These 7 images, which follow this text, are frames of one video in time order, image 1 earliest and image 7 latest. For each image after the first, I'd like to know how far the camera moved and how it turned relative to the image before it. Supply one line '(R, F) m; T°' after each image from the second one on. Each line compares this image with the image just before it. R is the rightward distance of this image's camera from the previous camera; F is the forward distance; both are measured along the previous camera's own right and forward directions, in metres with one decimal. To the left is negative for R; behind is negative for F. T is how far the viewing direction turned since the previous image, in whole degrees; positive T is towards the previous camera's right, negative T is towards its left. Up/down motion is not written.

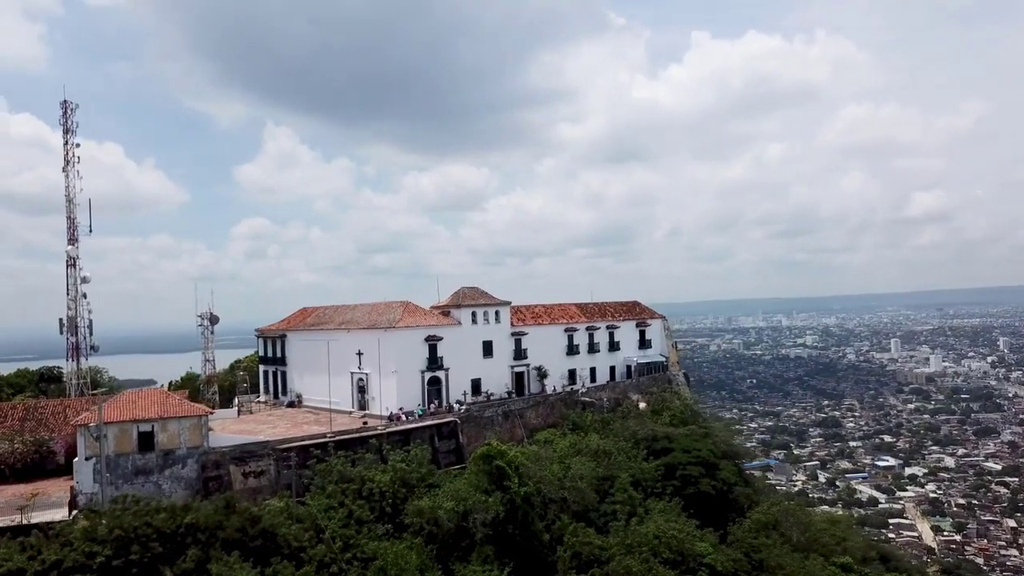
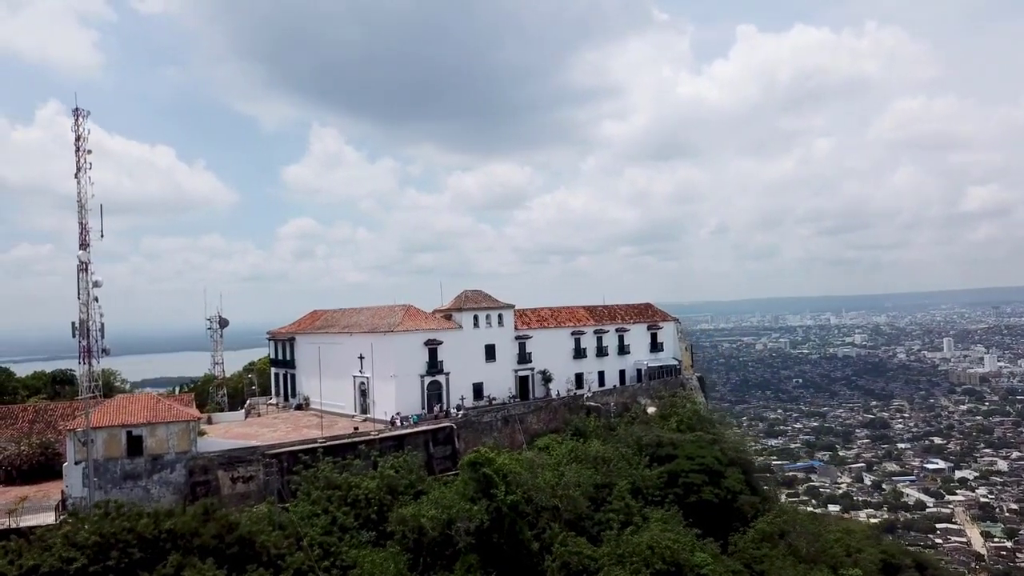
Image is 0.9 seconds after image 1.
(+1.4, +0.4) m; -3°
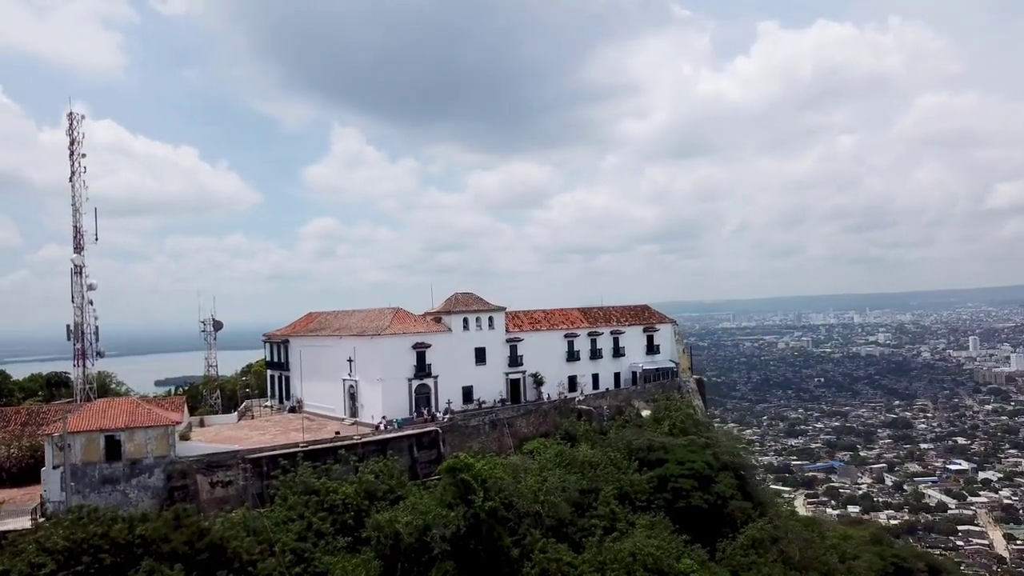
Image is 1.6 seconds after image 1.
(+1.1, +0.2) m; -1°
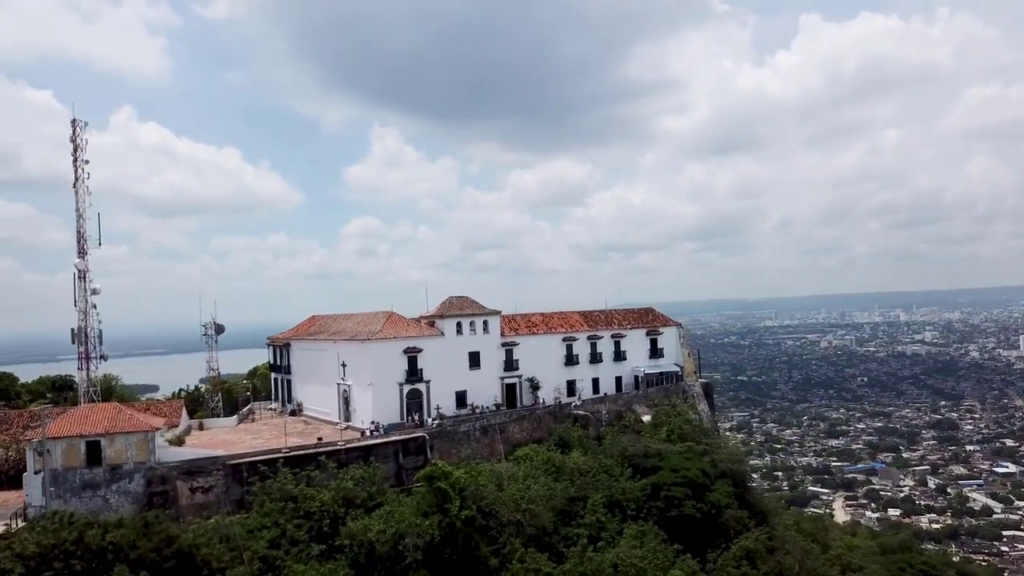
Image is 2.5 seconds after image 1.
(+1.5, +0.4) m; -3°
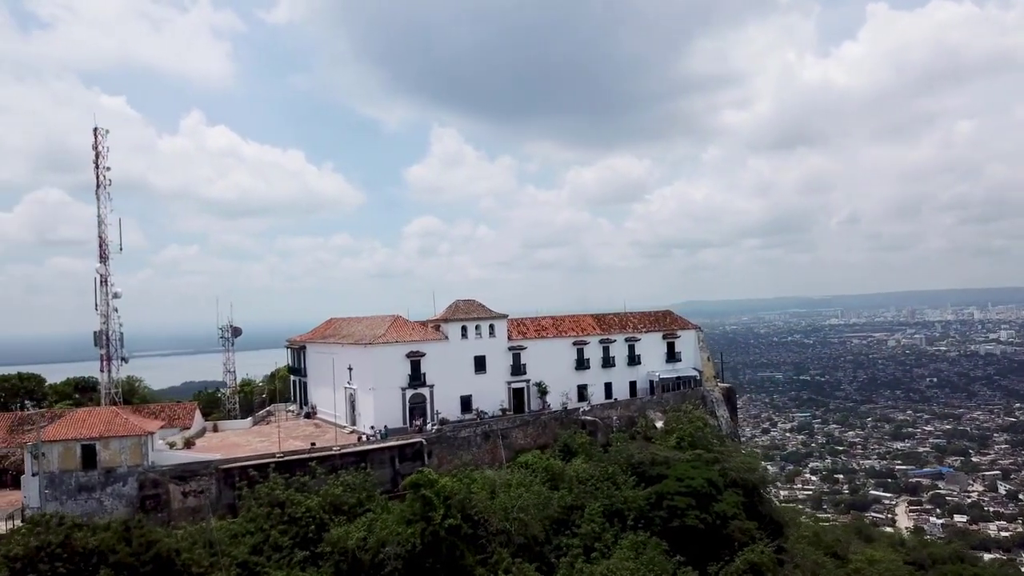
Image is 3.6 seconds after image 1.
(+1.8, +0.4) m; -4°
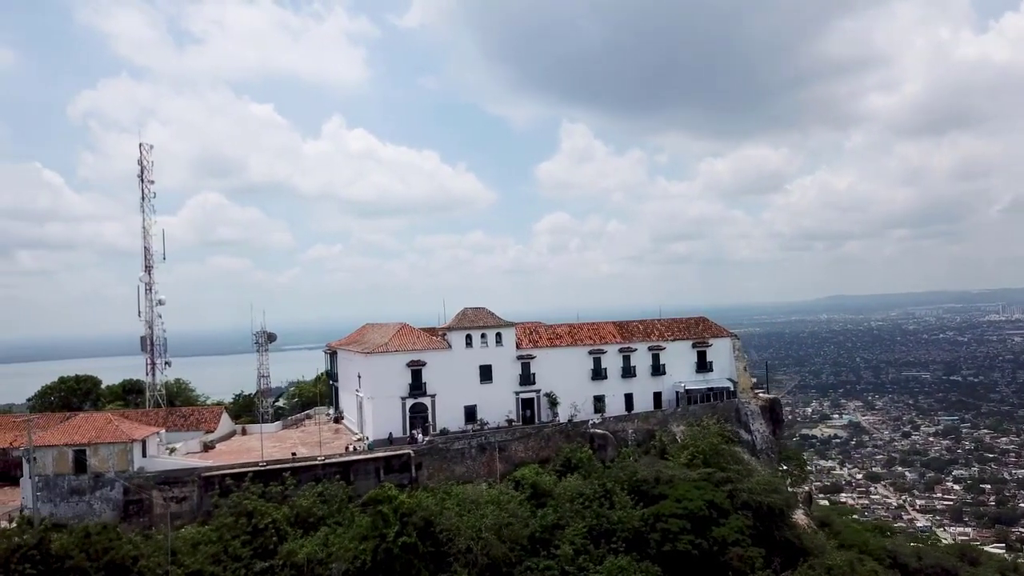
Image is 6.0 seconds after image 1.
(+4.1, +1.1) m; -9°
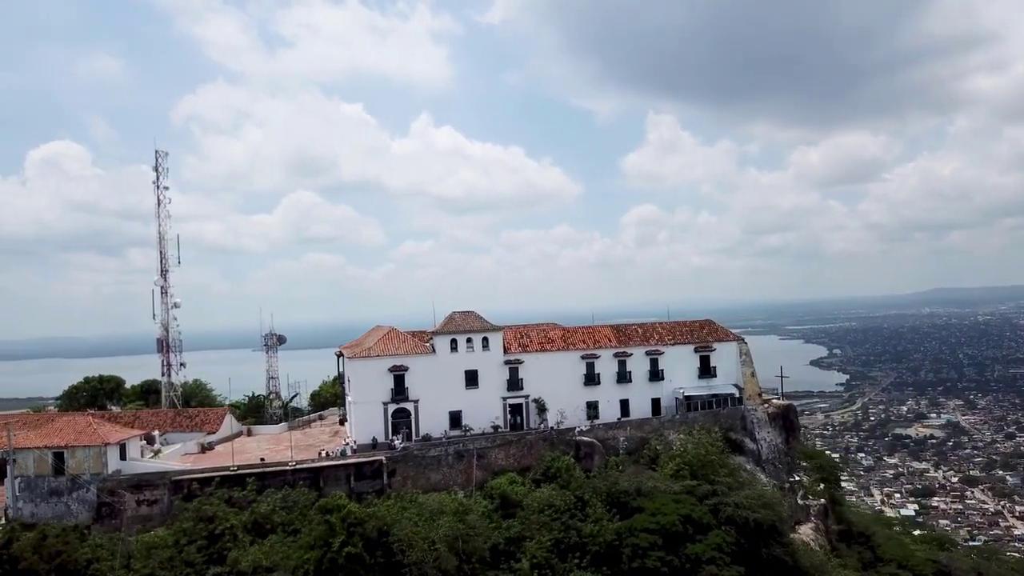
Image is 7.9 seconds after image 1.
(+3.3, +0.8) m; -6°
